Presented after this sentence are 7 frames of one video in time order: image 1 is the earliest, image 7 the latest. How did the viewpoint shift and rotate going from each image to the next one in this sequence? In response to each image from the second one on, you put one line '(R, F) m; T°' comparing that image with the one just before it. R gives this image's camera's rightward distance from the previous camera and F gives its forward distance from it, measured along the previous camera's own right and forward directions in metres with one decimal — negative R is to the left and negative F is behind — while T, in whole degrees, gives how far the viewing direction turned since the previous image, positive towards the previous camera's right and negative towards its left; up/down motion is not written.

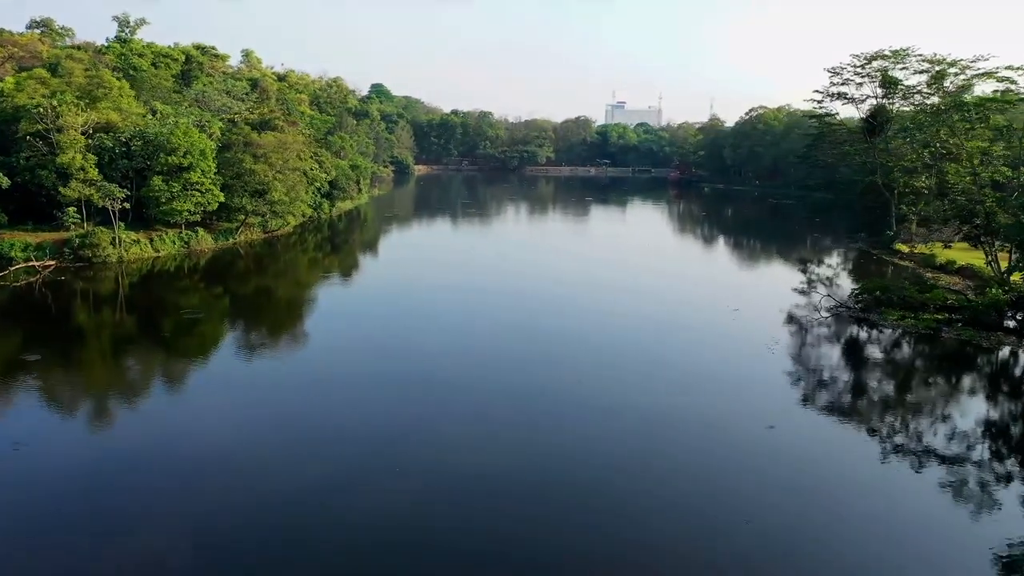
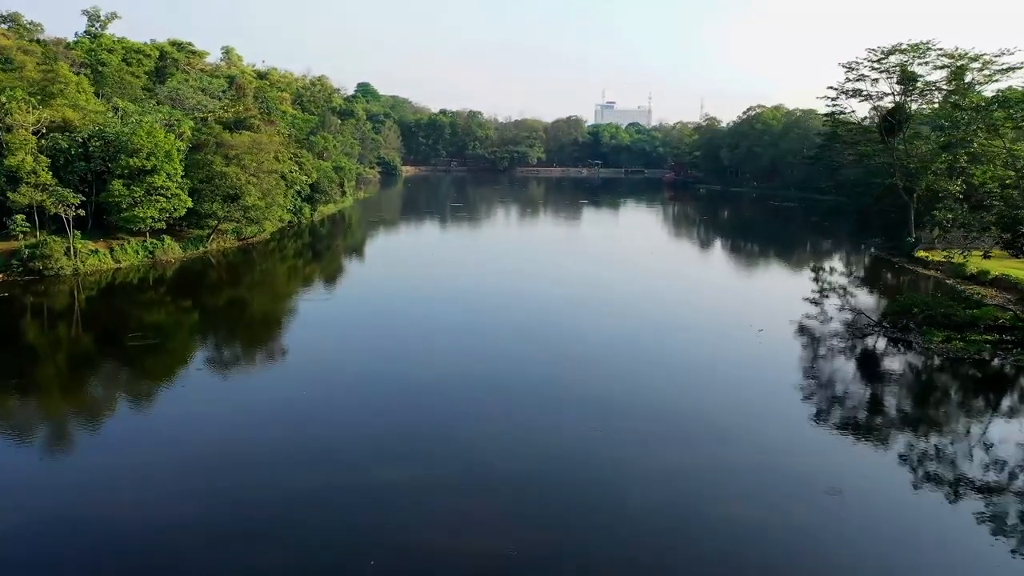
(-0.1, +1.4) m; +1°
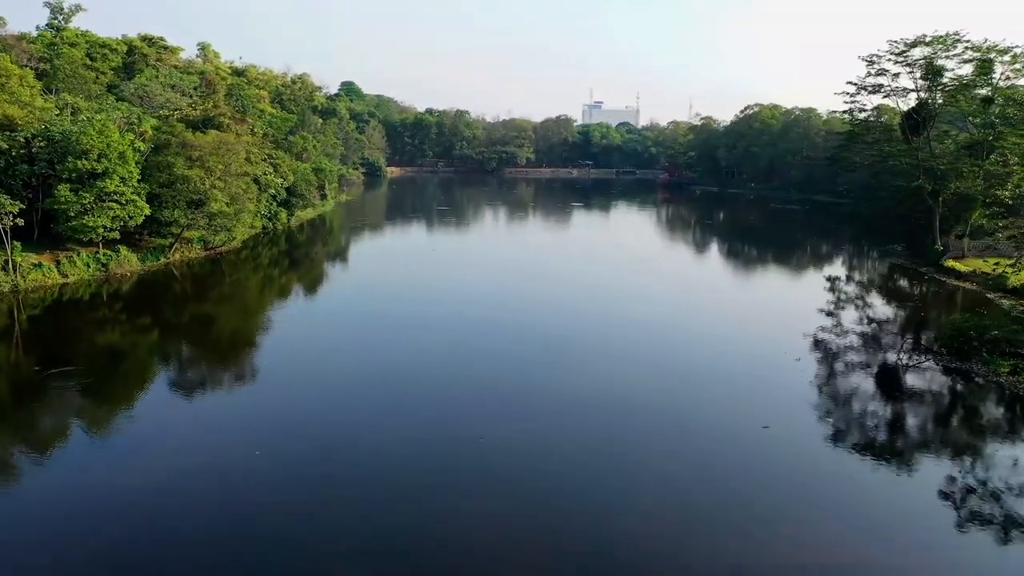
(-0.1, +1.5) m; +1°
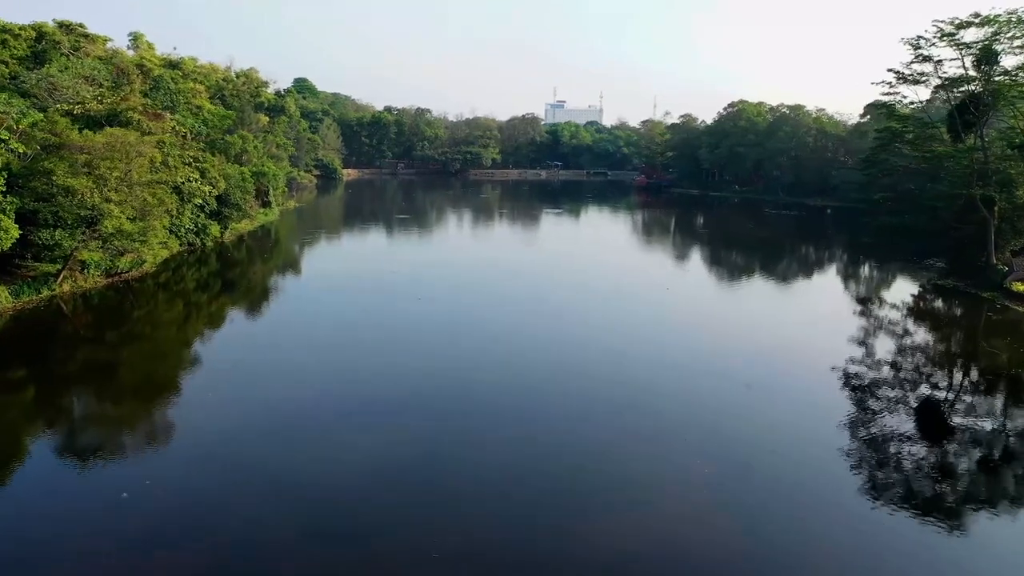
(-0.3, +3.1) m; +3°
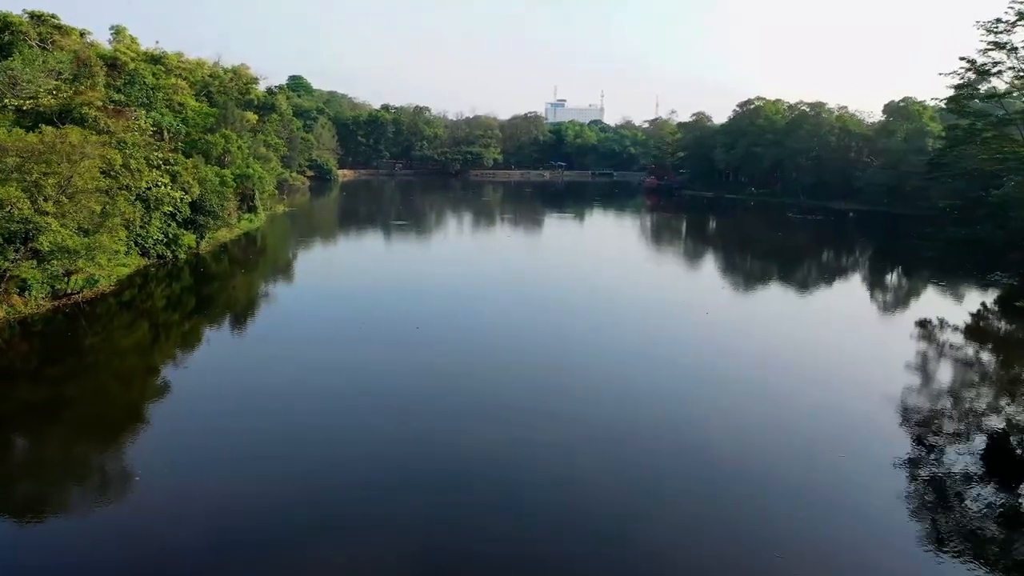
(-0.2, +1.9) m; 0°
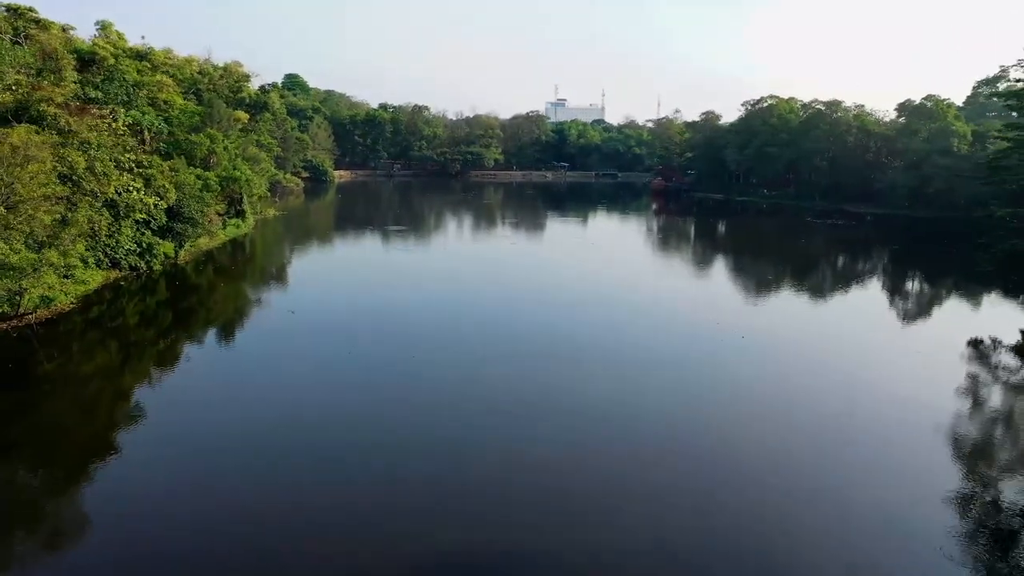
(-0.1, +1.4) m; 0°
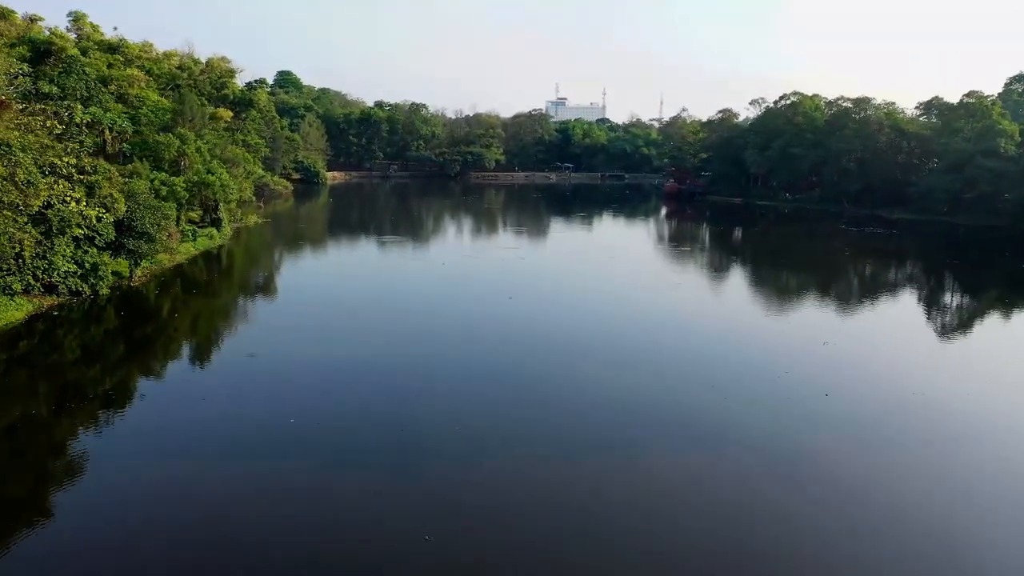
(-0.2, +2.3) m; 0°
